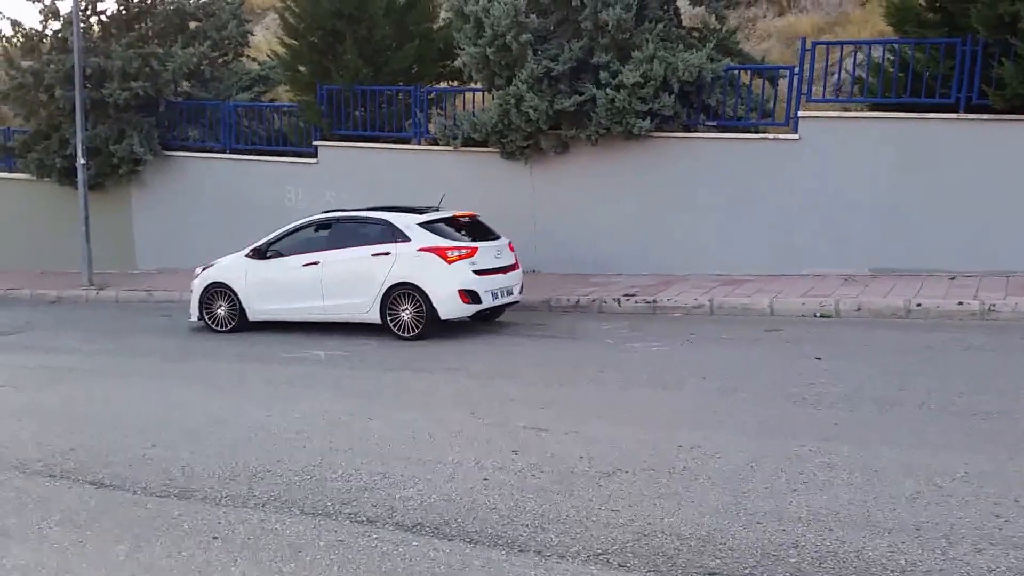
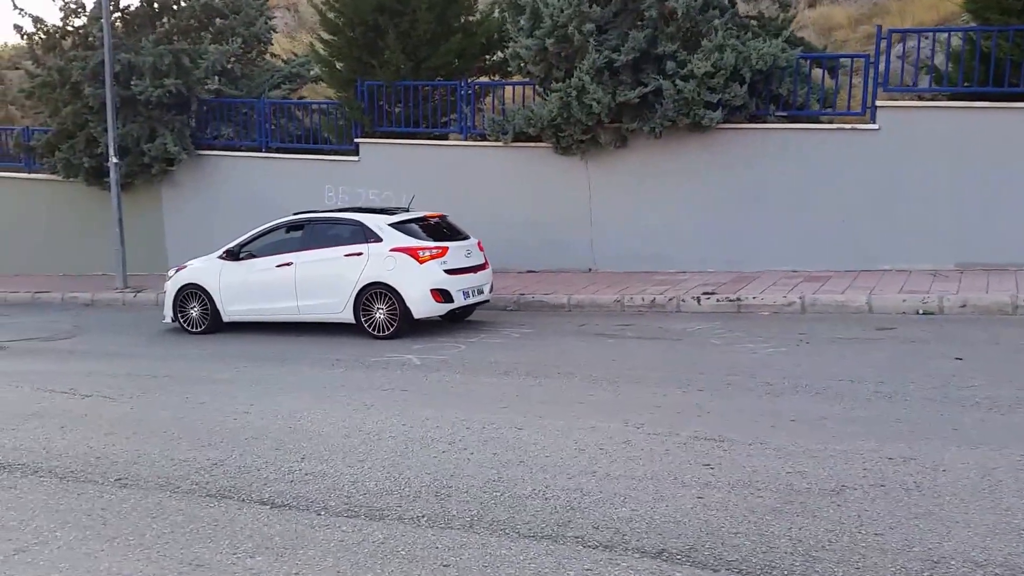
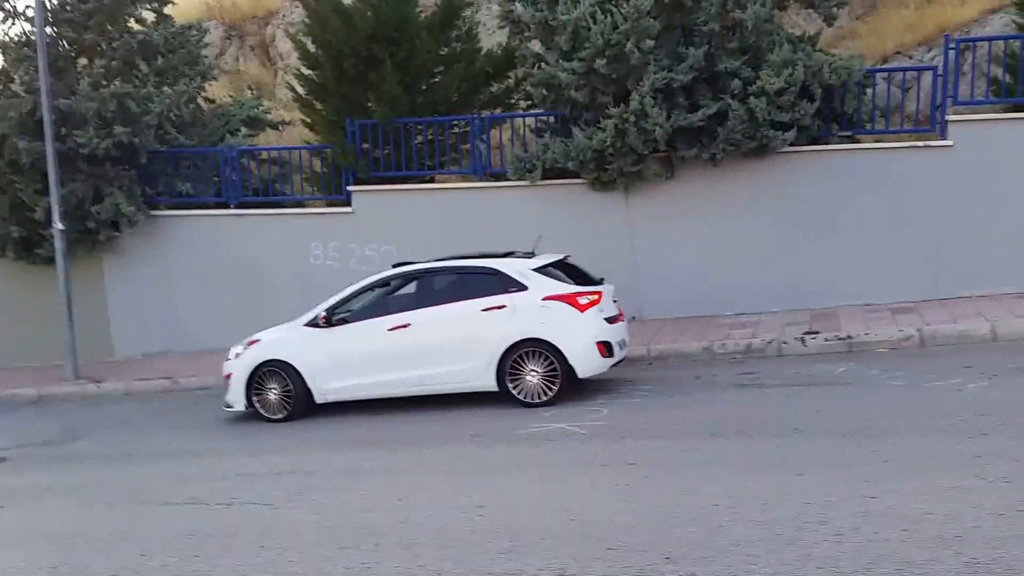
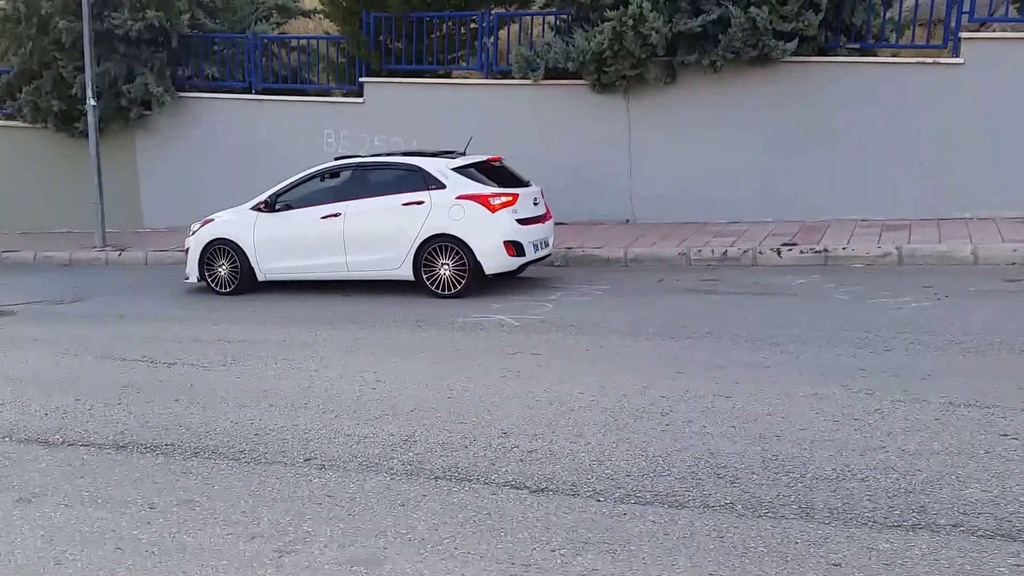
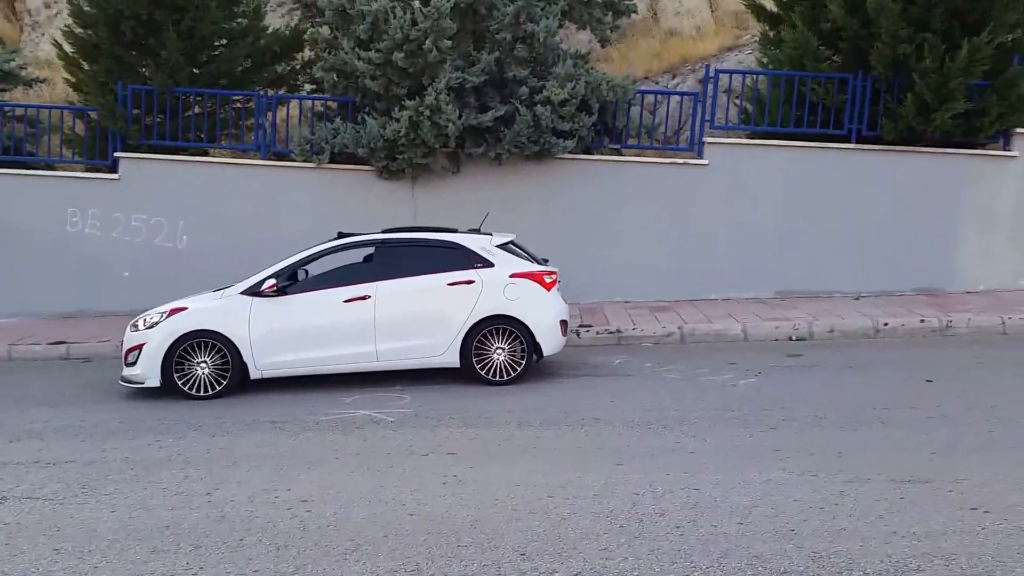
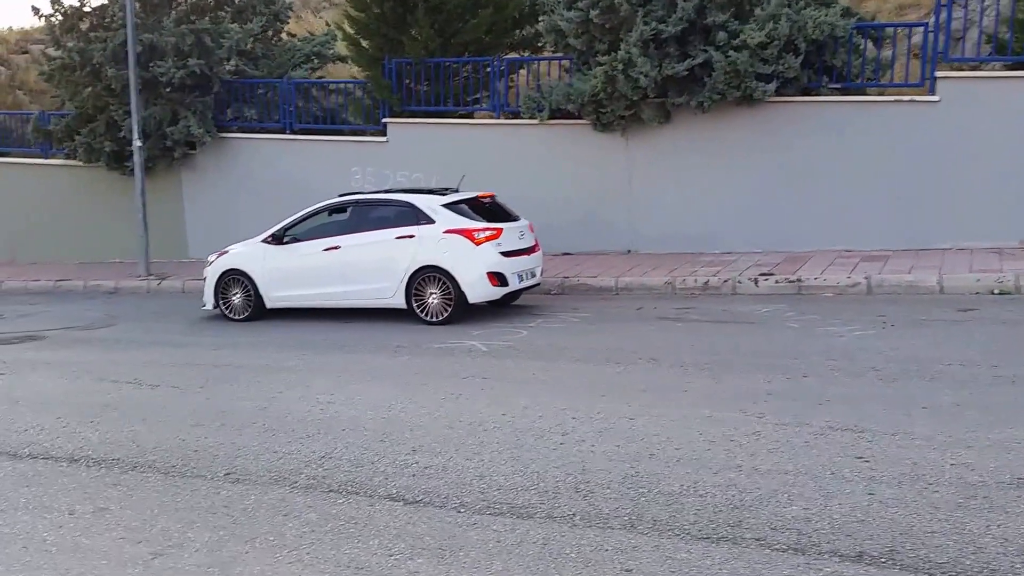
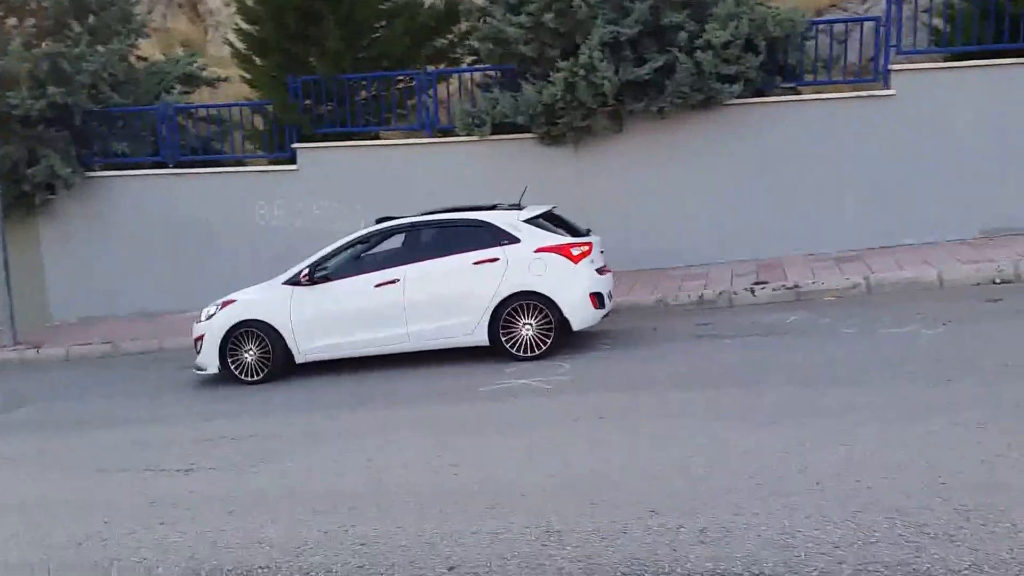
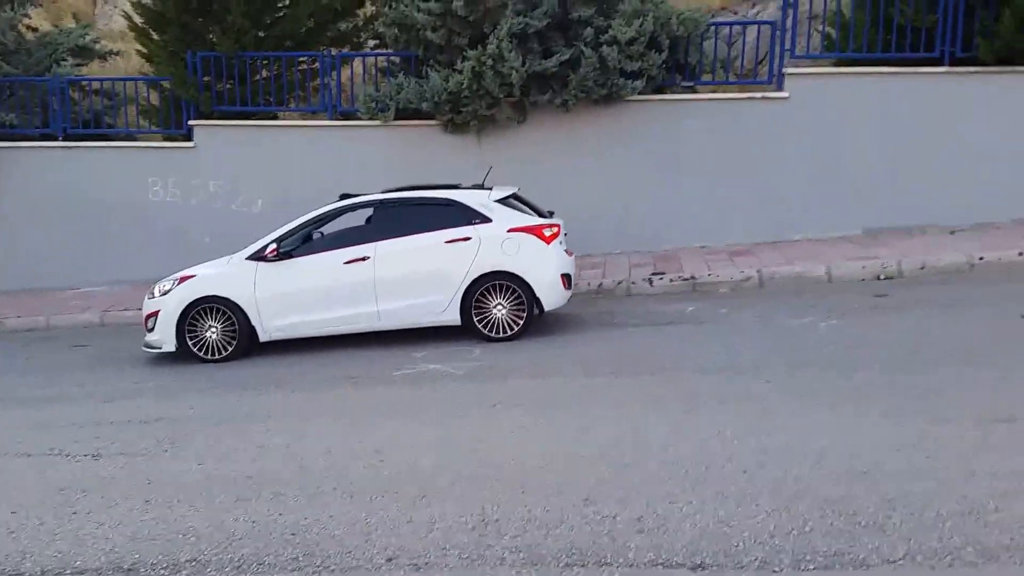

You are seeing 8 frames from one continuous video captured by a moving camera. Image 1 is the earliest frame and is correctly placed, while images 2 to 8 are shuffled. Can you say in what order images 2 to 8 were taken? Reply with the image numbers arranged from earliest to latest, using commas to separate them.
2, 6, 4, 3, 7, 8, 5
